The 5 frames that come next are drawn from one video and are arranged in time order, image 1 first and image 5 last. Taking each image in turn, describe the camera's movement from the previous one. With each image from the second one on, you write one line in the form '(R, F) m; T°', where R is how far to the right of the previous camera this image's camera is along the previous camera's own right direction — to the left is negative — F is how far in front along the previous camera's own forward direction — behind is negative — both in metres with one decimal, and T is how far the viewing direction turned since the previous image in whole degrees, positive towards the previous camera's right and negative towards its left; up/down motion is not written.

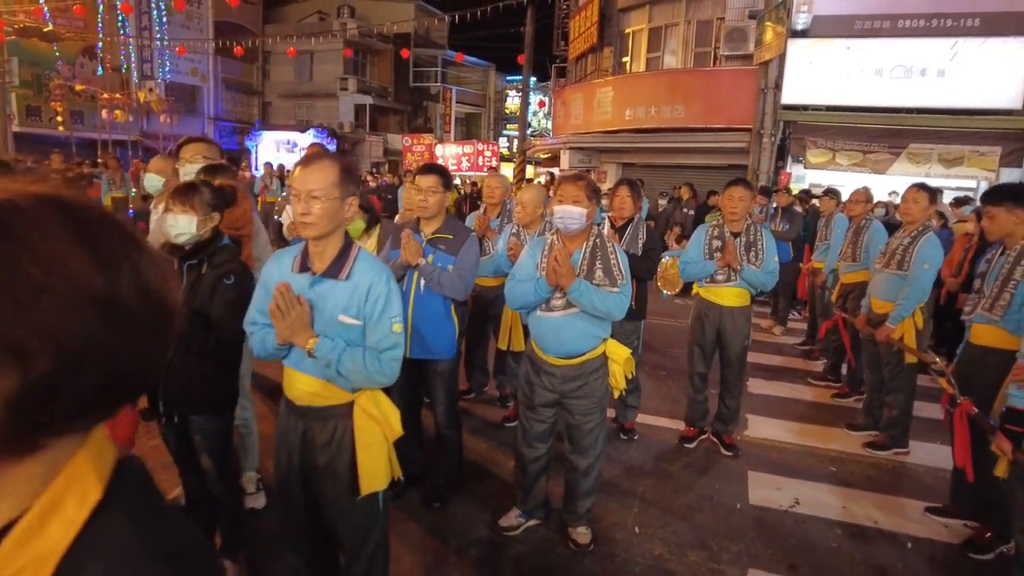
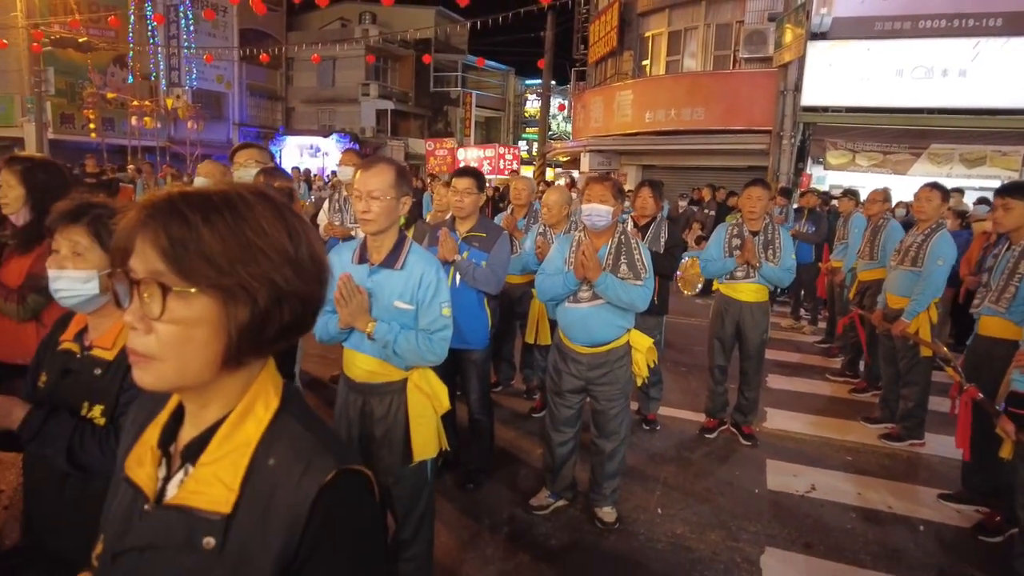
(-0.1, -0.2) m; -2°
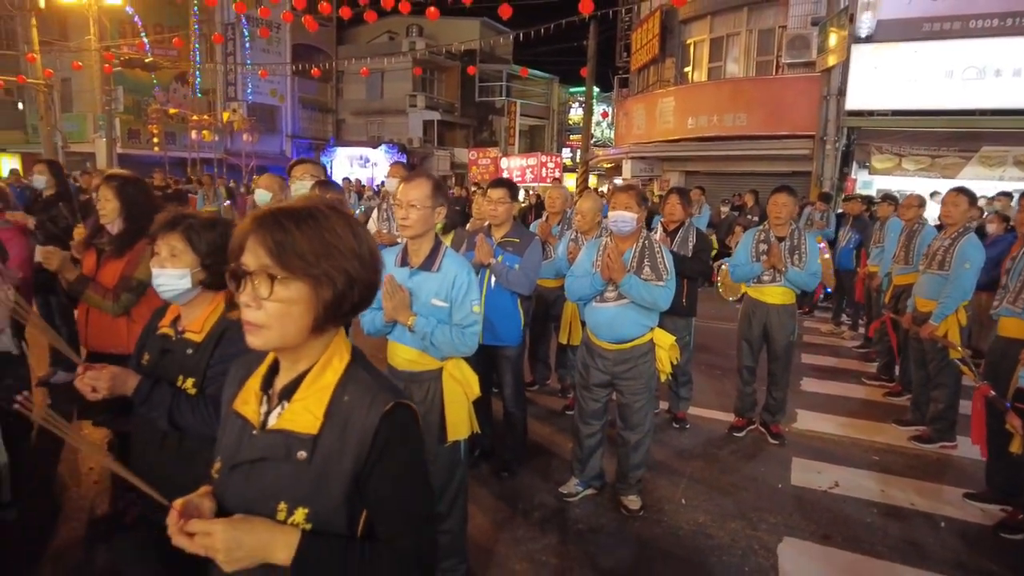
(+0.1, -0.3) m; -4°
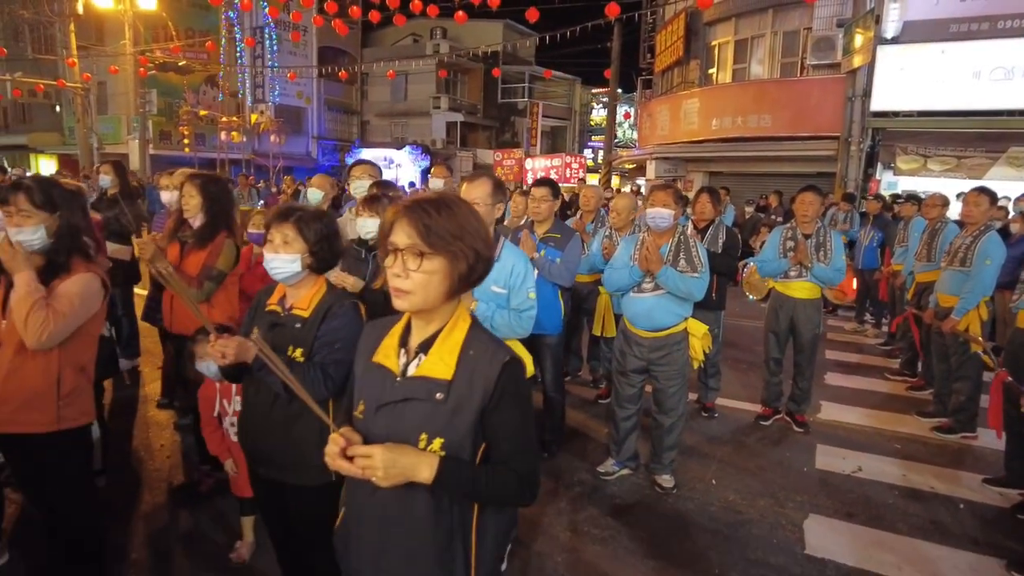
(-0.1, -0.3) m; -2°
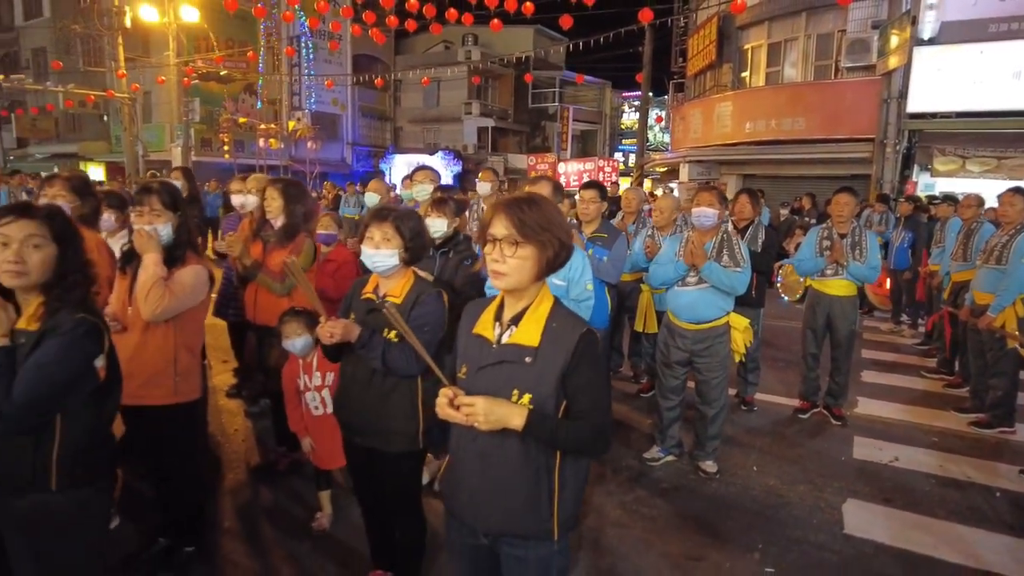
(-0.2, -0.3) m; -2°
